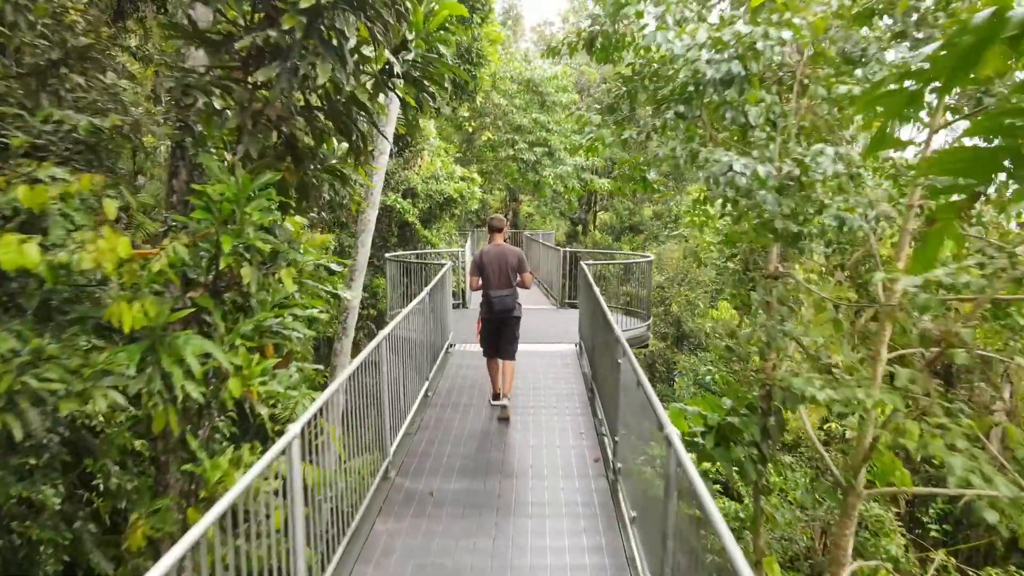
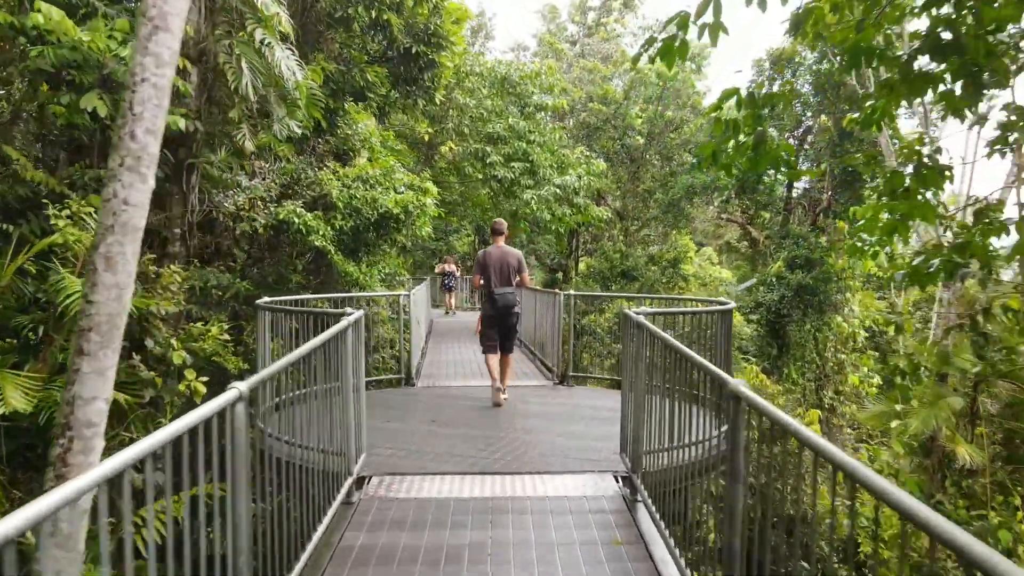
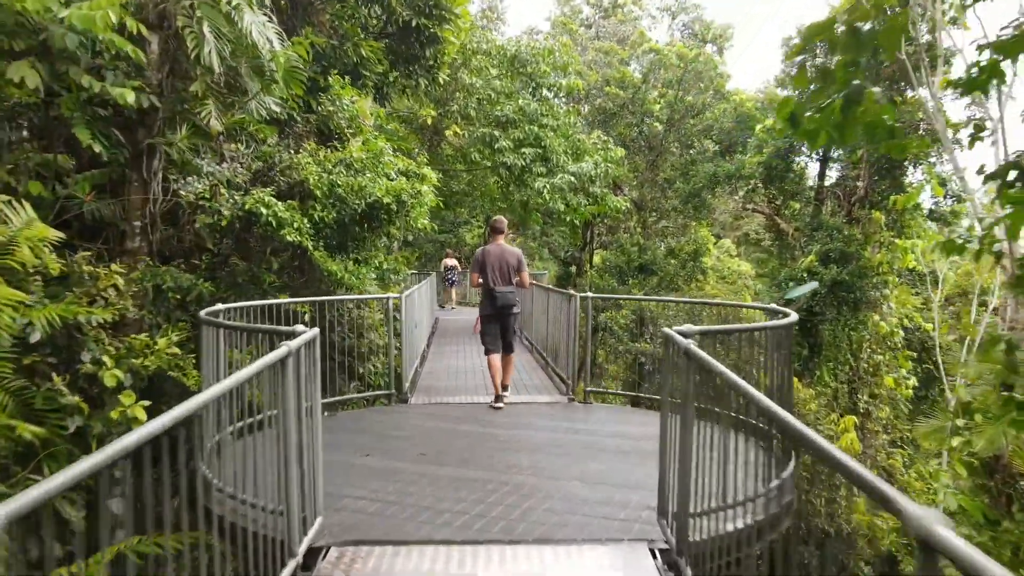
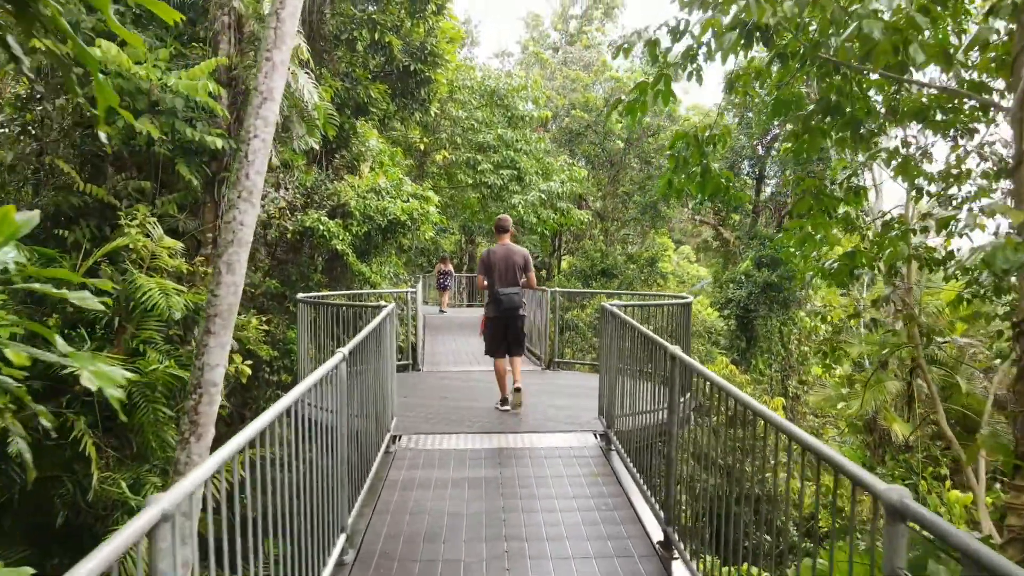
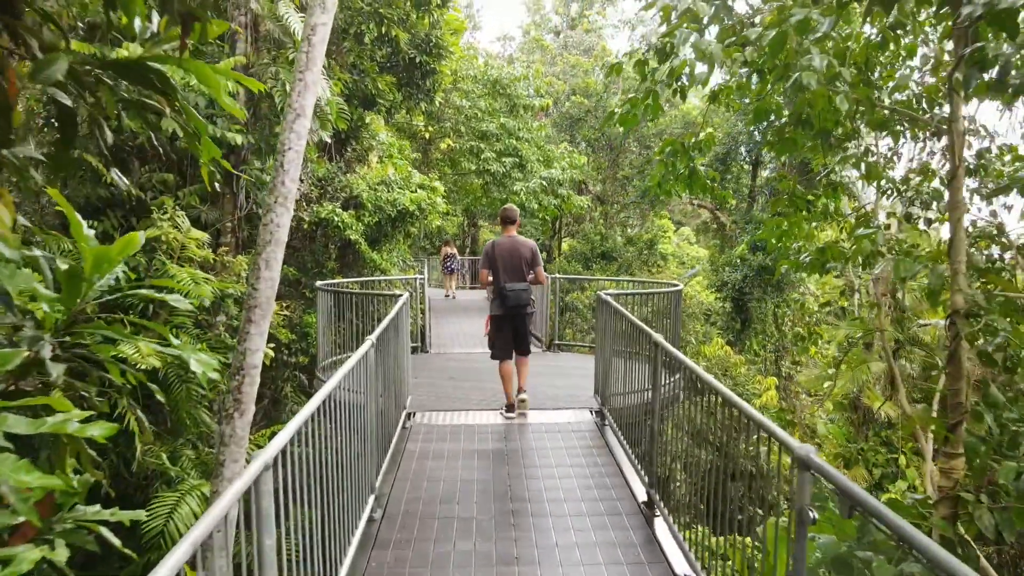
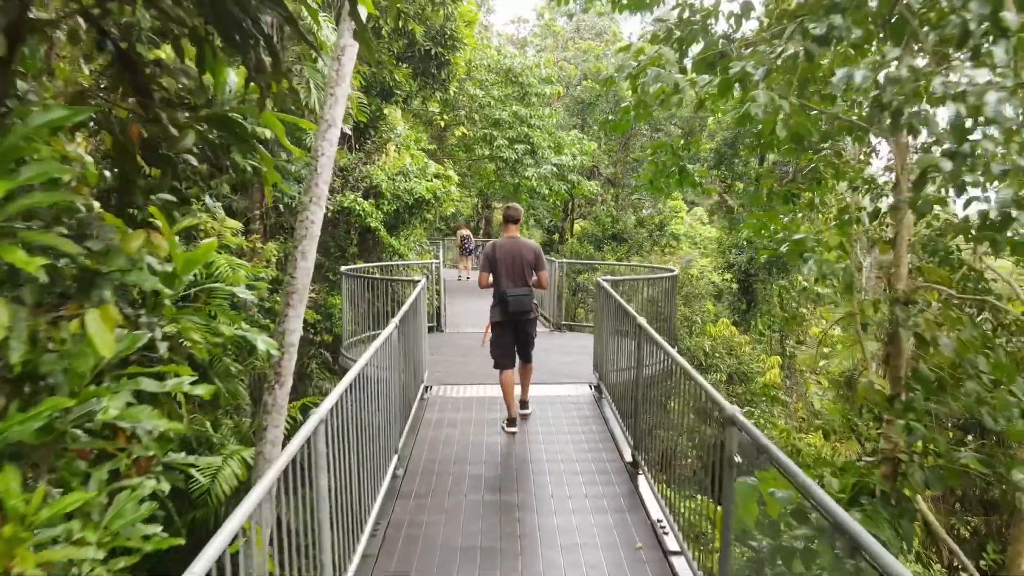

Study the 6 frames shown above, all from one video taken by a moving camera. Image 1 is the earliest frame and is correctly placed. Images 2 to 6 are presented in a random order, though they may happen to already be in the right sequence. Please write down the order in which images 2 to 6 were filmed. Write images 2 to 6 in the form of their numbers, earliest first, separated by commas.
6, 5, 4, 2, 3
